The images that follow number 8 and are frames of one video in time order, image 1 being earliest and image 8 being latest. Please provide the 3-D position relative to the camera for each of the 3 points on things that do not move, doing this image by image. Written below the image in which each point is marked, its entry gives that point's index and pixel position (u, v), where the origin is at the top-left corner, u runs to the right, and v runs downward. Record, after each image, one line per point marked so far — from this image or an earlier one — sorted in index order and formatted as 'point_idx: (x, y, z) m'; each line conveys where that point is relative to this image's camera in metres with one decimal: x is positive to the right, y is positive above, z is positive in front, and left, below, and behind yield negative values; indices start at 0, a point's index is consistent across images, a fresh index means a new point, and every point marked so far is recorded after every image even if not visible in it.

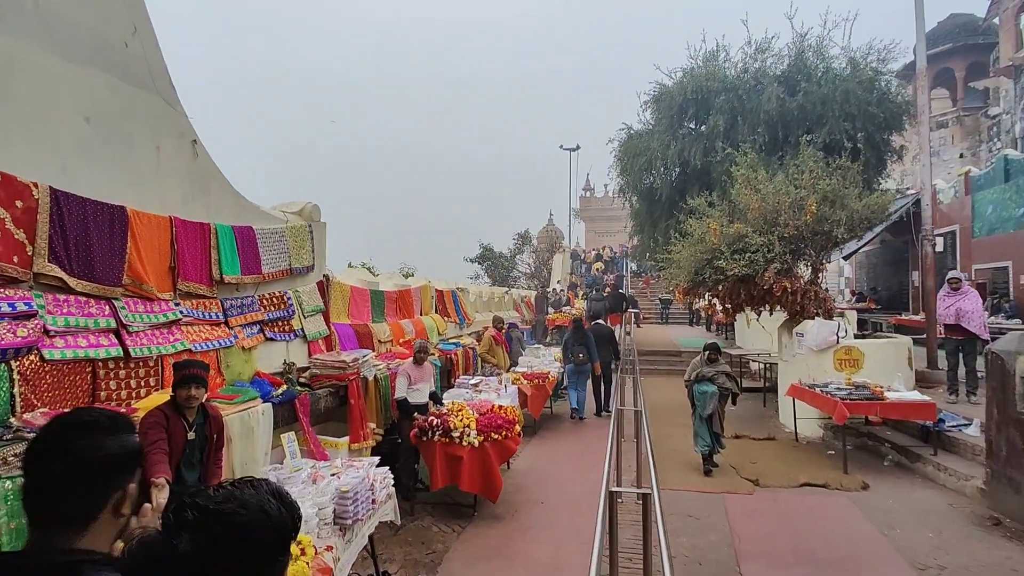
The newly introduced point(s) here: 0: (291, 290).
0: (-2.3, 0.0, +6.2) m
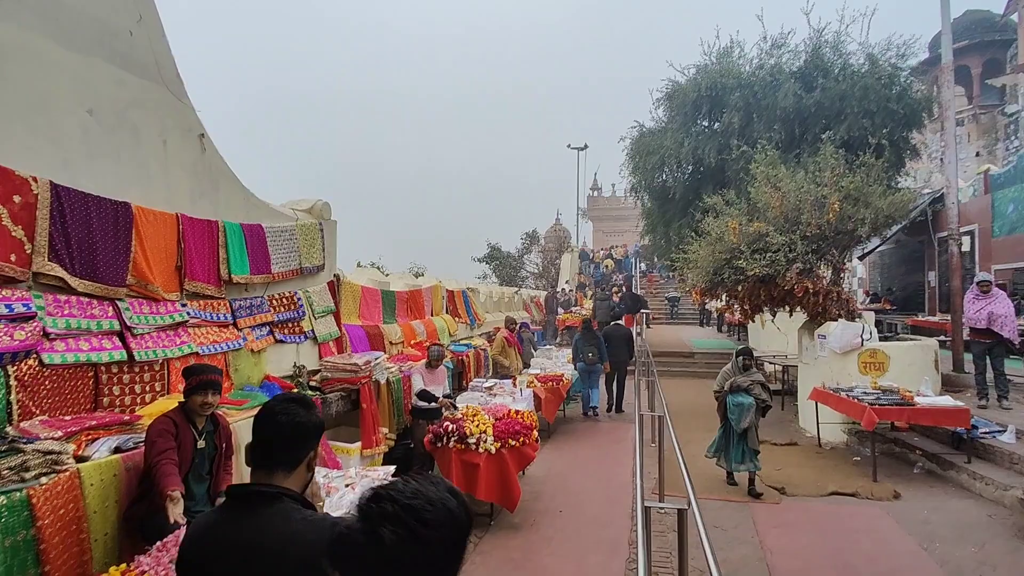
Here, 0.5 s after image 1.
0: (-2.1, 0.0, +6.0) m
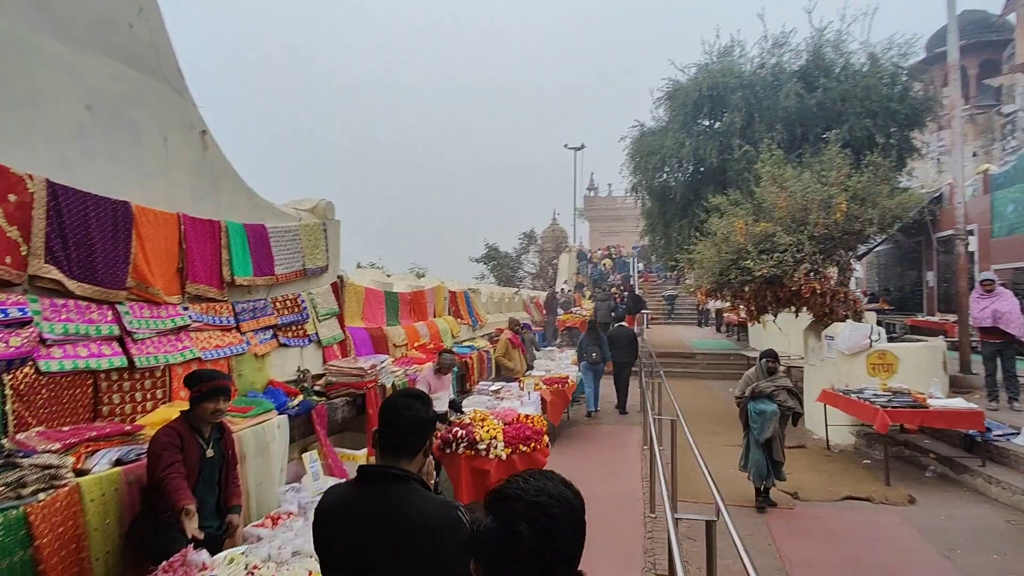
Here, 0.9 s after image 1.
0: (-2.0, 0.0, +5.9) m
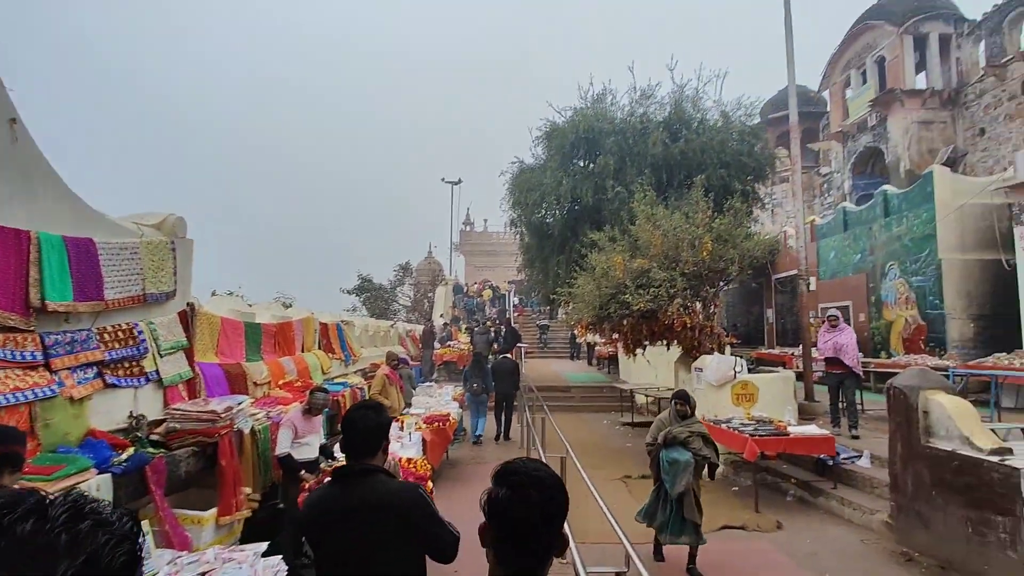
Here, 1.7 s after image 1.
0: (-3.0, -0.3, +5.0) m
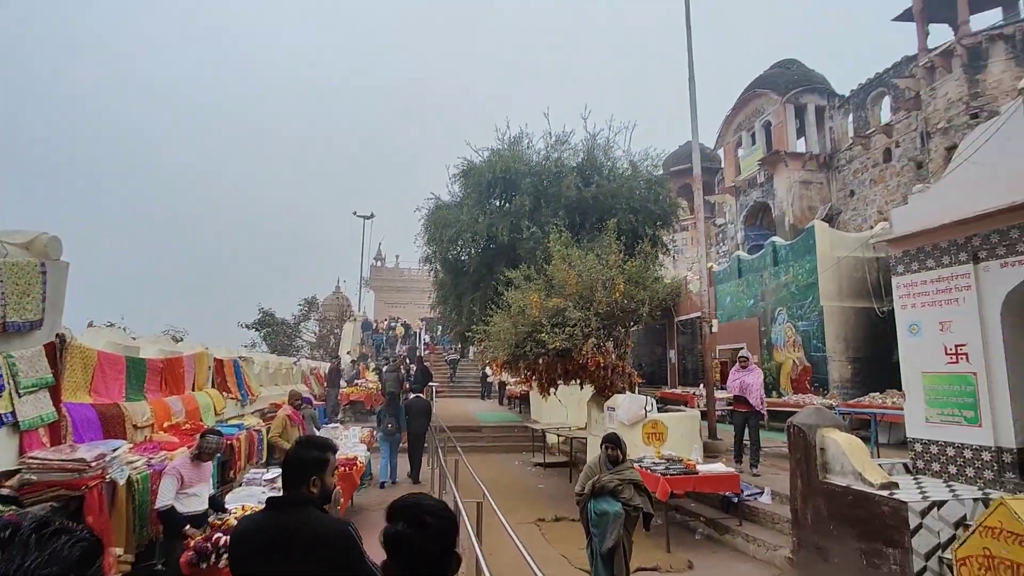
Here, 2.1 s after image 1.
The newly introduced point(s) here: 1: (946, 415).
0: (-3.6, -0.5, +4.3) m
1: (+4.4, -1.3, +6.1) m
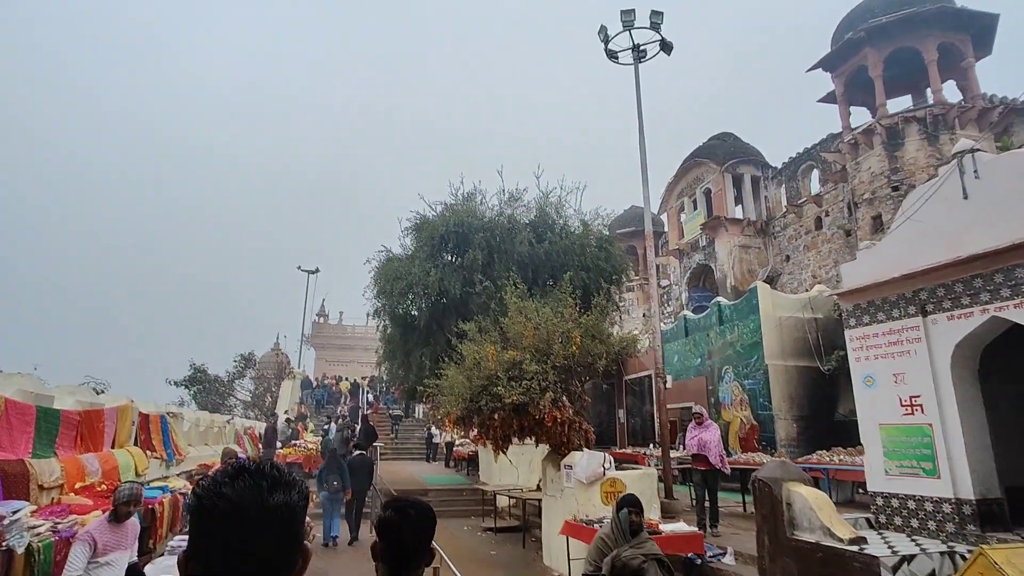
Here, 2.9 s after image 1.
0: (-3.8, -0.7, +3.7) m
1: (+4.0, -1.8, +6.2) m
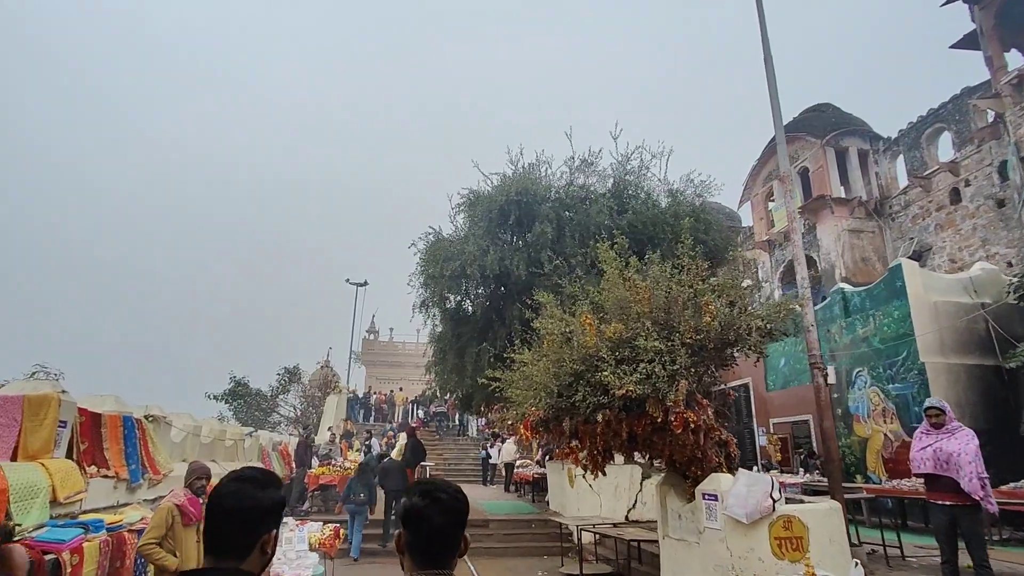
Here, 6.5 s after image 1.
0: (-3.2, +0.1, +0.9) m
1: (+4.8, -1.0, +2.6) m
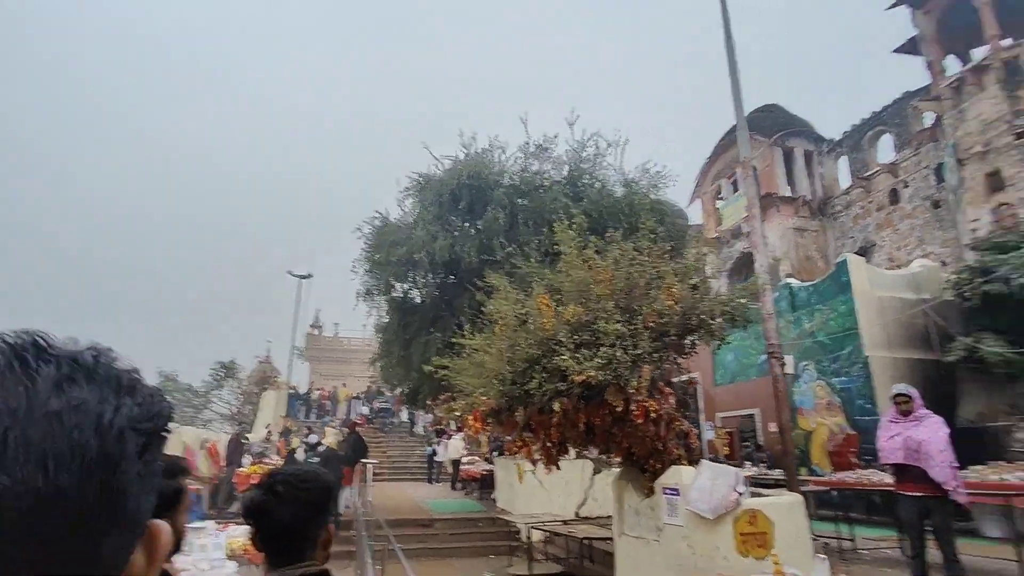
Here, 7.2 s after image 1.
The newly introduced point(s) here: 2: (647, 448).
0: (-3.2, +0.4, +0.1) m
1: (+4.7, -0.9, +2.5) m
2: (+1.3, -1.6, +6.0) m
